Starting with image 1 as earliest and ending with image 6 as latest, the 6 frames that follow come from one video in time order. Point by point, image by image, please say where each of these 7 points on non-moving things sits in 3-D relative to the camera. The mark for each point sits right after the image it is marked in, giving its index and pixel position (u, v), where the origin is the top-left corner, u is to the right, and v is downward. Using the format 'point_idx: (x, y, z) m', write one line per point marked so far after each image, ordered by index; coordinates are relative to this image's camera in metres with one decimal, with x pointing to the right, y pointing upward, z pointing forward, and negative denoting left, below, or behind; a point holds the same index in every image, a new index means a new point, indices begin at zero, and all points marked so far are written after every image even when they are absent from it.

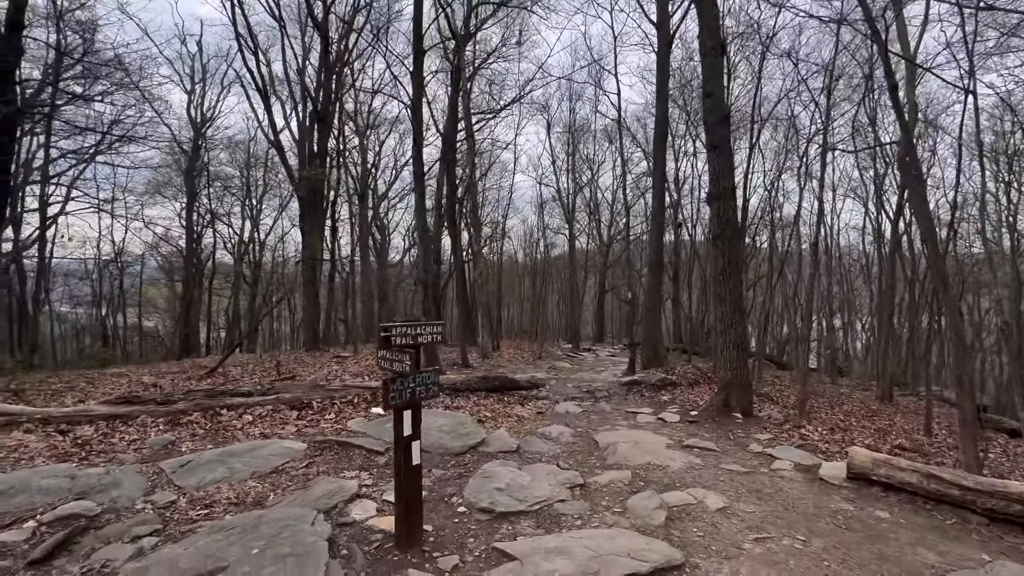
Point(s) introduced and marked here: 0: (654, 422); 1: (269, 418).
0: (+2.4, -2.2, +7.7) m
1: (-3.3, -1.8, +6.4) m
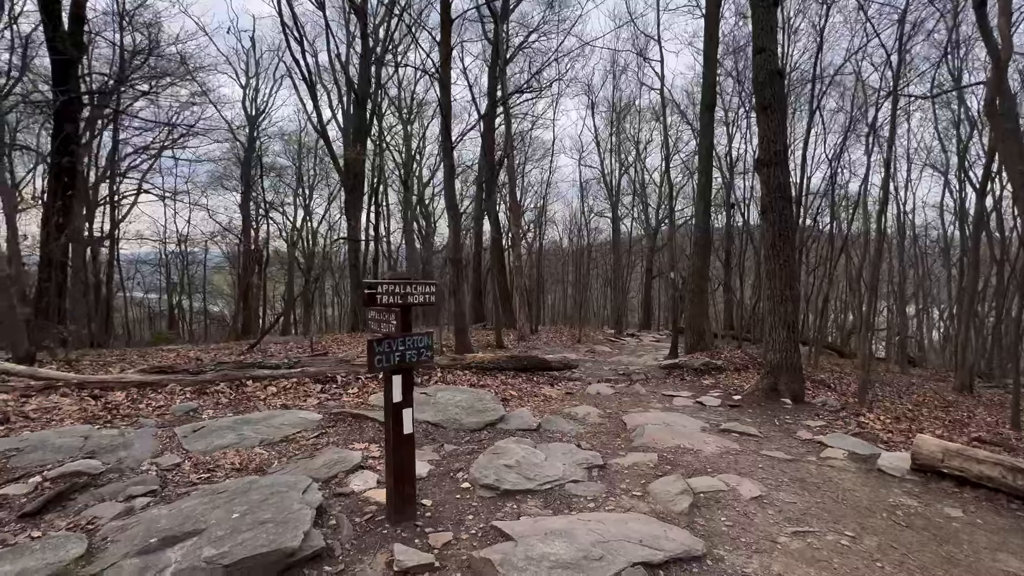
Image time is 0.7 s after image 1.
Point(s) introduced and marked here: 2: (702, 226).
0: (+2.8, -1.8, +7.2) m
1: (-3.0, -1.4, +6.4) m
2: (+5.6, +1.9, +13.6) m
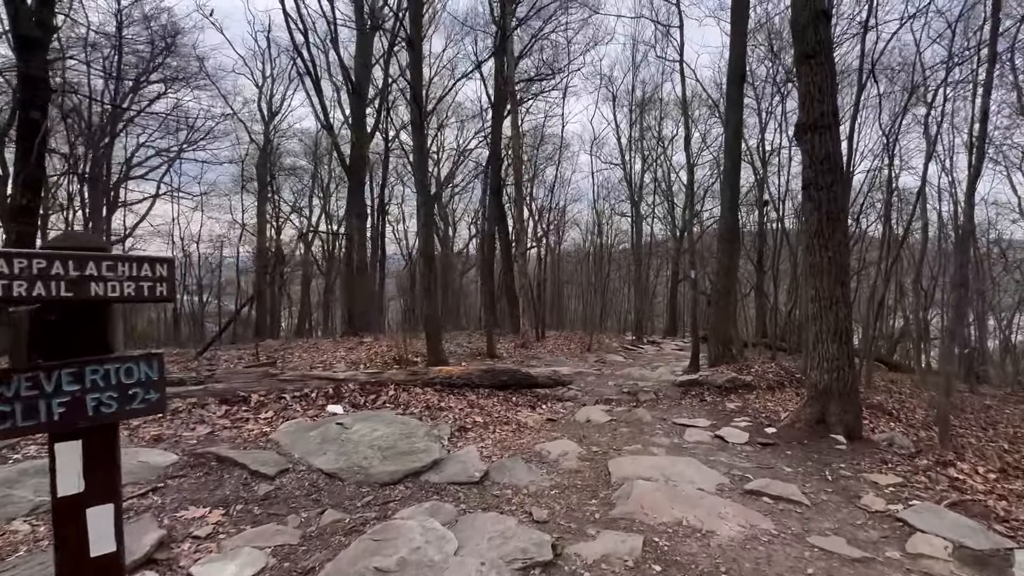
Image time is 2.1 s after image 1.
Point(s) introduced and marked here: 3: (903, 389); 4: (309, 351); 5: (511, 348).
0: (+2.3, -1.8, +5.5) m
1: (-3.5, -1.4, +5.0) m
2: (+5.5, +1.8, +11.7) m
3: (+8.7, -2.2, +10.3) m
4: (-4.6, -1.4, +10.4) m
5: (0.0, -1.7, +13.3) m
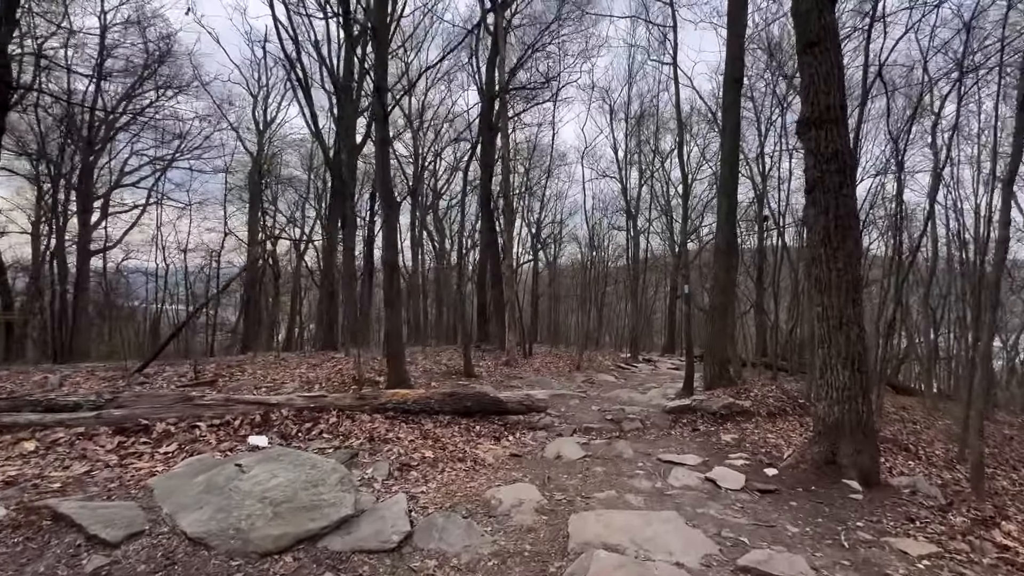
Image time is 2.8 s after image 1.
0: (+1.8, -2.0, +4.6) m
1: (-4.0, -1.4, +4.1) m
2: (+5.1, +1.4, +10.9) m
3: (+8.2, -2.6, +9.4) m
4: (-5.0, -1.6, +9.6) m
5: (-0.5, -2.1, +12.4) m
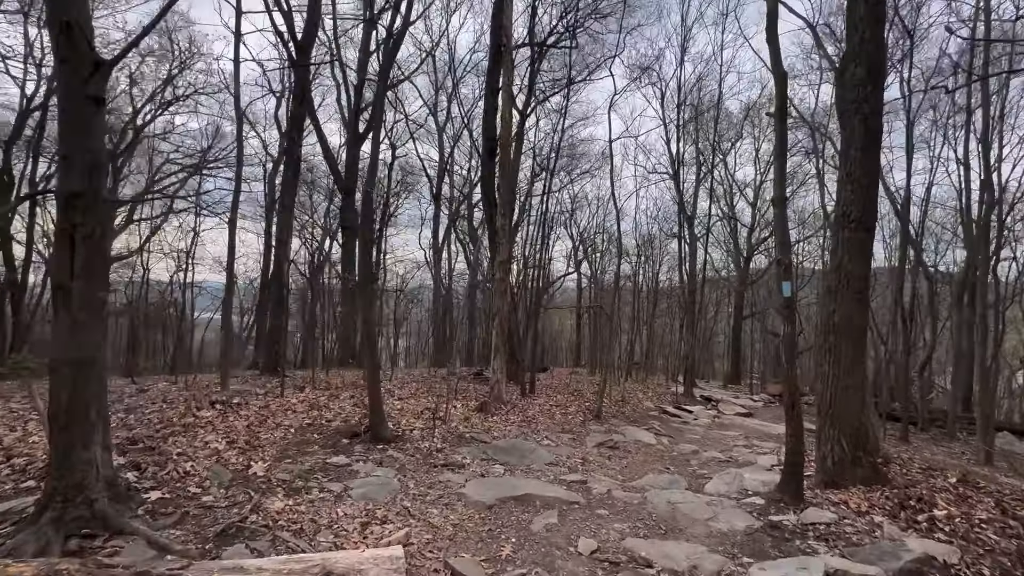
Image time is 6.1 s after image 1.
0: (+0.4, -1.7, -0.2) m
1: (-5.4, -1.1, 0.0) m
2: (+4.4, +1.4, +5.9) m
3: (+7.3, -2.6, +3.8) m
4: (-5.8, -1.5, +5.5) m
5: (-1.0, -2.1, +7.9) m
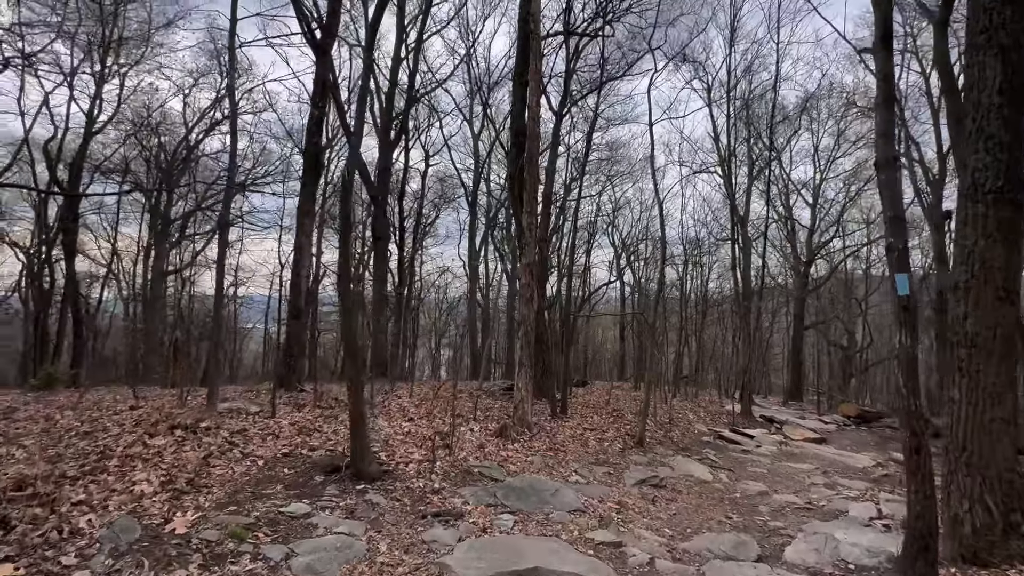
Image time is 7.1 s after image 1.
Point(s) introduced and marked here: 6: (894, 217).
0: (0.0, -1.6, -1.5) m
1: (-5.8, -1.0, -0.7) m
2: (+4.5, +1.4, +4.3) m
3: (+7.2, -2.5, +1.9) m
4: (-5.7, -1.6, +4.8) m
5: (-0.7, -2.2, +6.7) m
6: (+3.1, +0.6, +3.7) m
